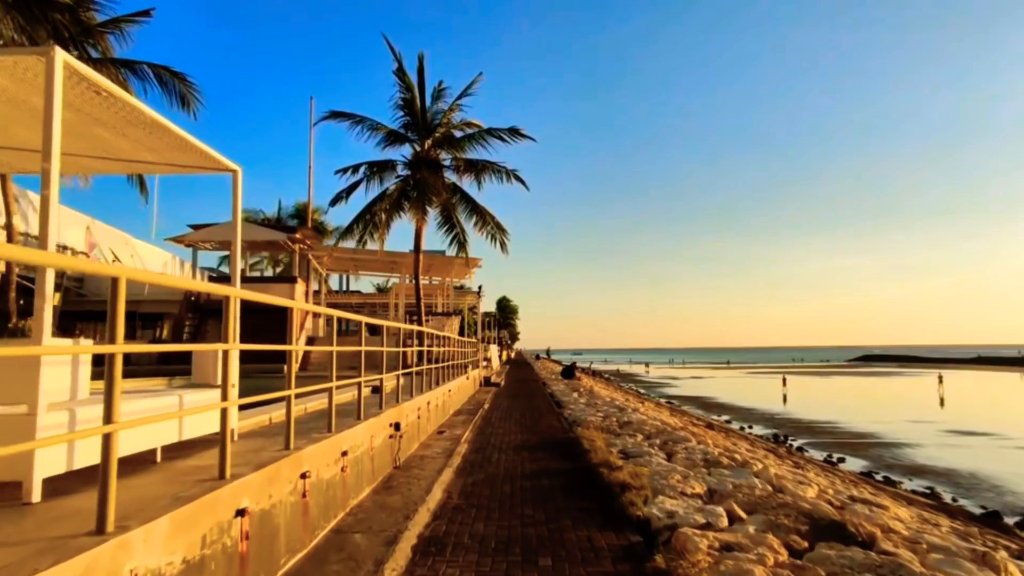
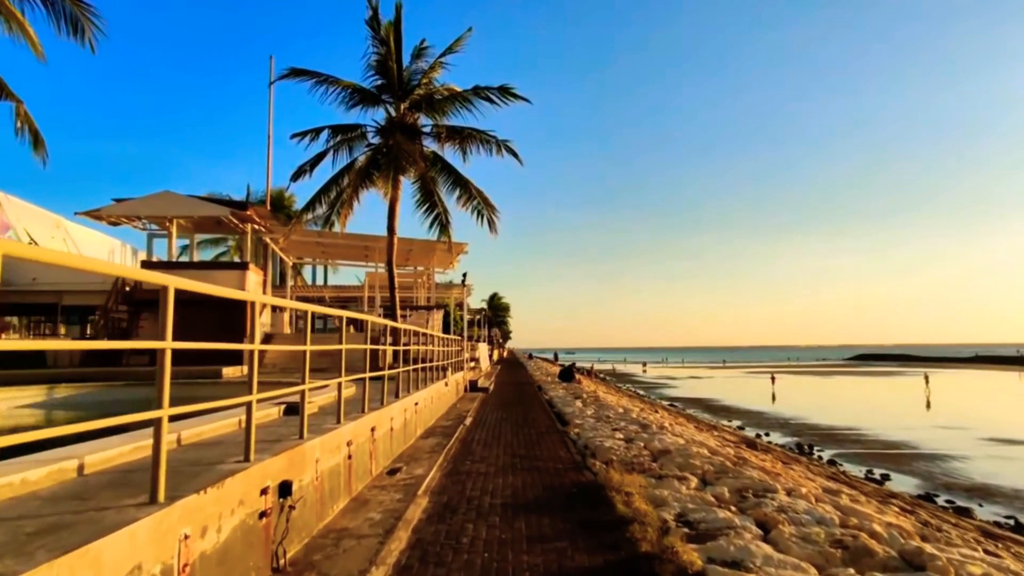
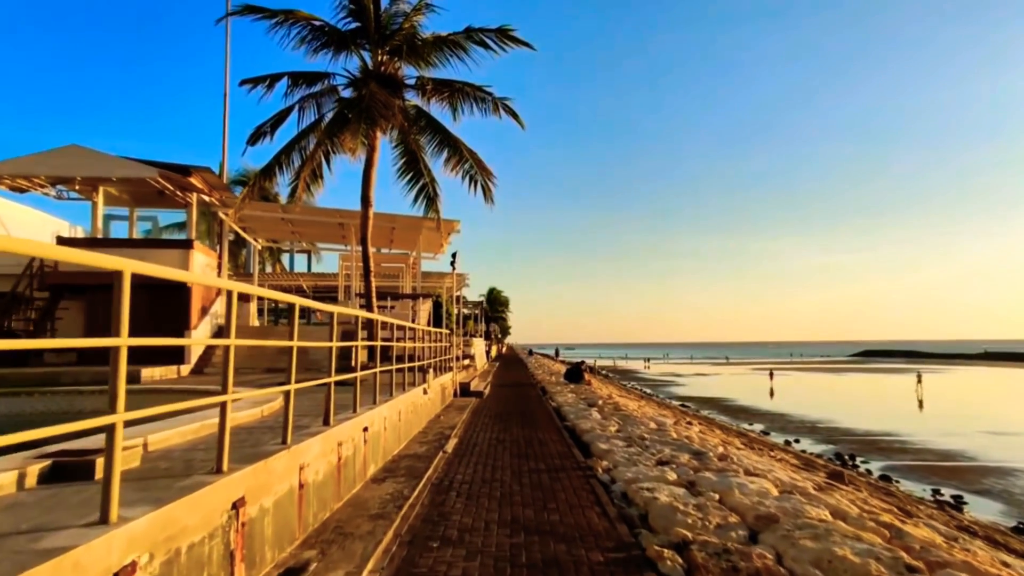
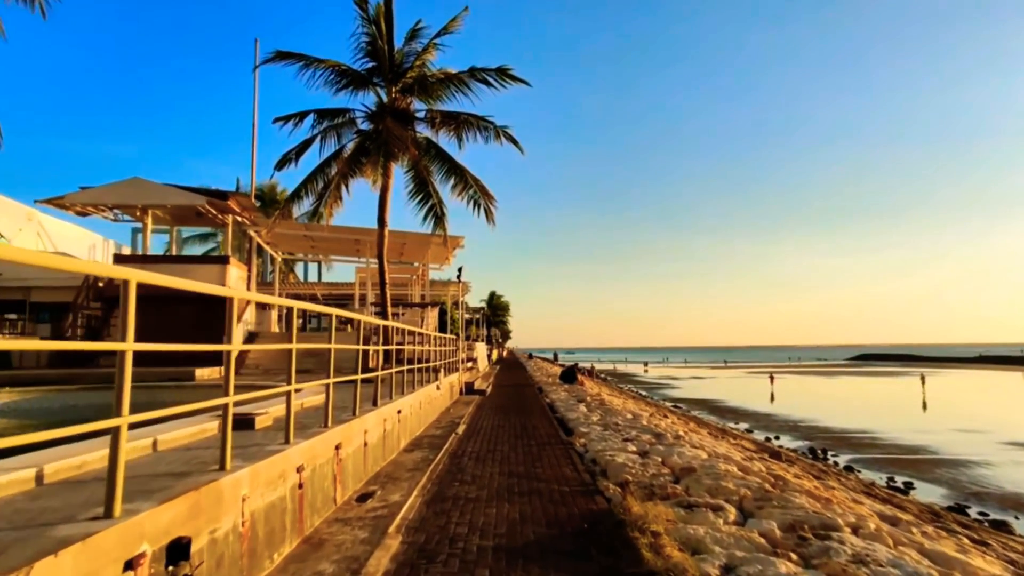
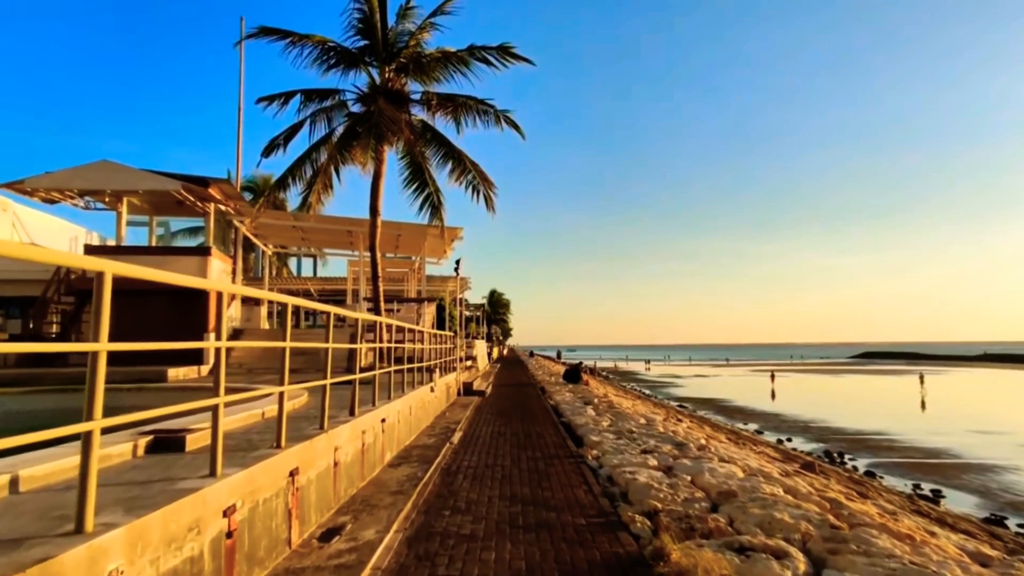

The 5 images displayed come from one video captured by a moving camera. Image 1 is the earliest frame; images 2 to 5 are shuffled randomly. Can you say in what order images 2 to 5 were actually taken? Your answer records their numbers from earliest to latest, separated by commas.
2, 4, 5, 3
